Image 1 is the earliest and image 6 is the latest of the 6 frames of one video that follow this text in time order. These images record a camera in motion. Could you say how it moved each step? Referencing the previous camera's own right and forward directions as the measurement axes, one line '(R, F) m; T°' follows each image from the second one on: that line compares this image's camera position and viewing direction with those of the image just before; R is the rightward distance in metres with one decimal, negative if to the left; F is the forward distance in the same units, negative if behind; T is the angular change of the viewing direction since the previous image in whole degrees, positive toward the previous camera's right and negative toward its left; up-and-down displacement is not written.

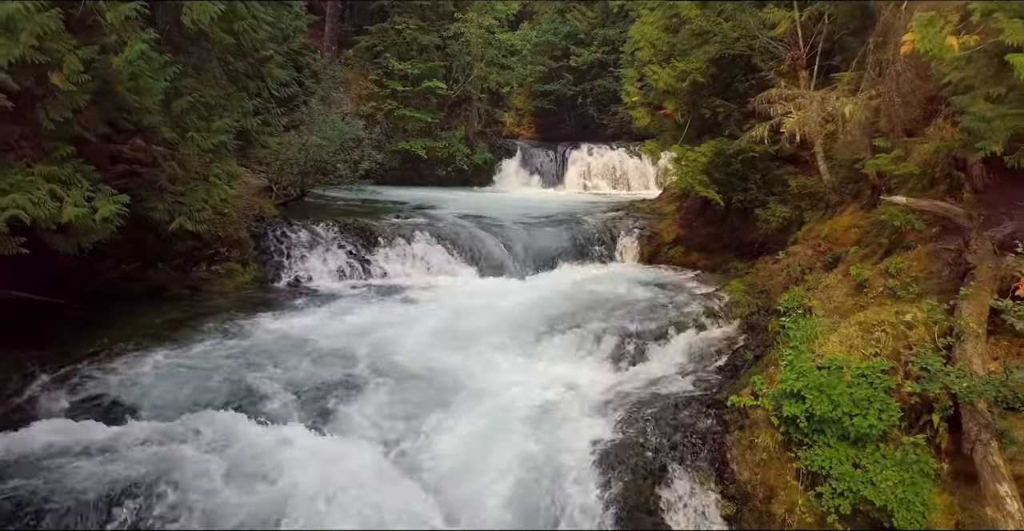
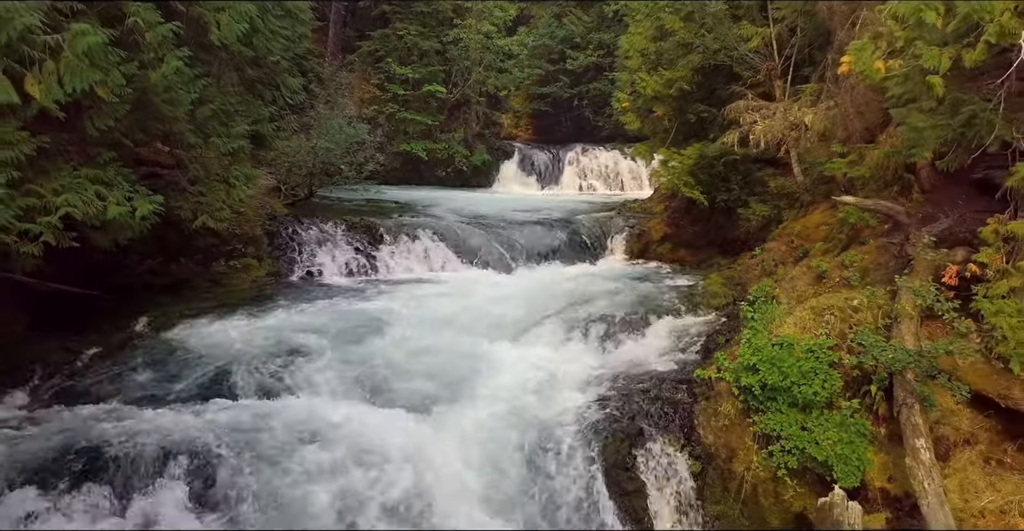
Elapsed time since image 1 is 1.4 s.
(0.0, -0.6) m; 0°
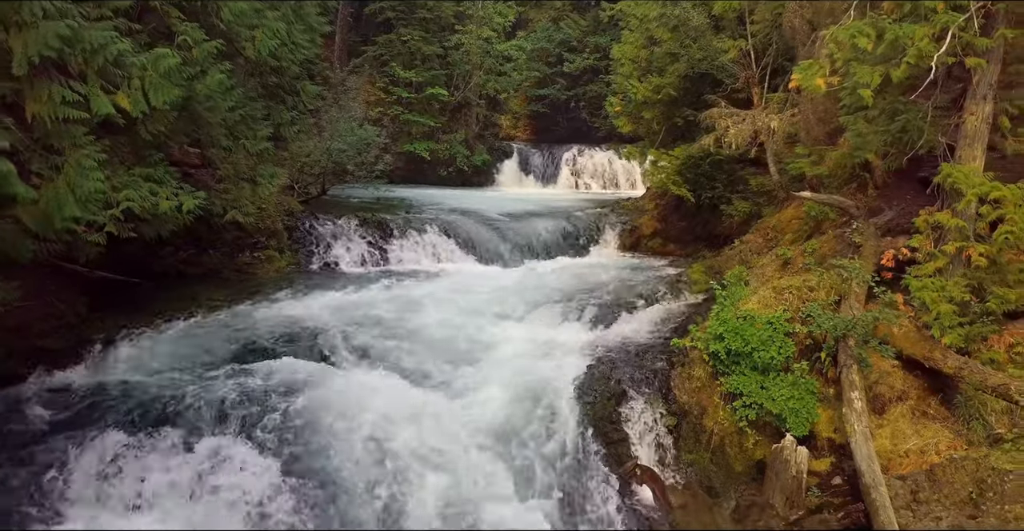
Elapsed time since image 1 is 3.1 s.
(-0.1, -0.8) m; 0°
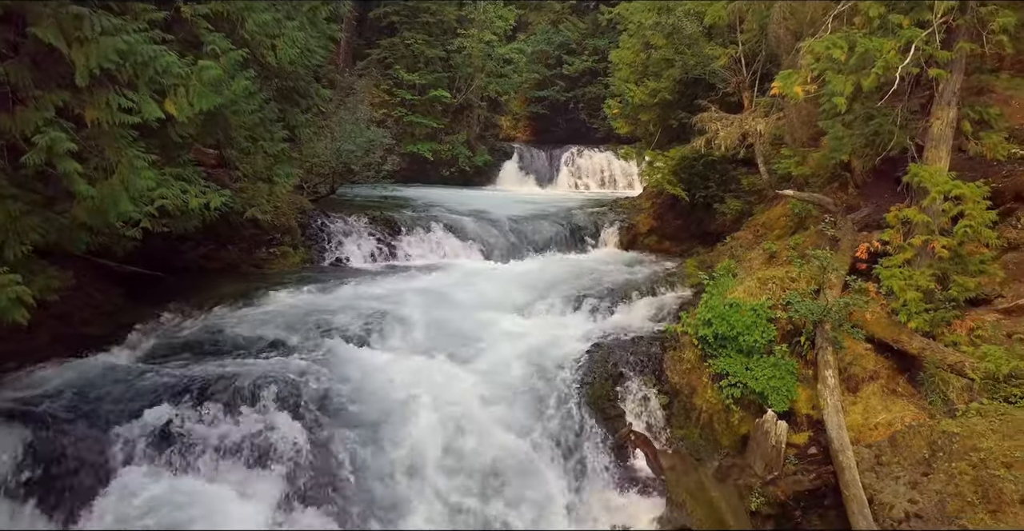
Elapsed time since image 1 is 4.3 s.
(-0.1, -0.5) m; 0°
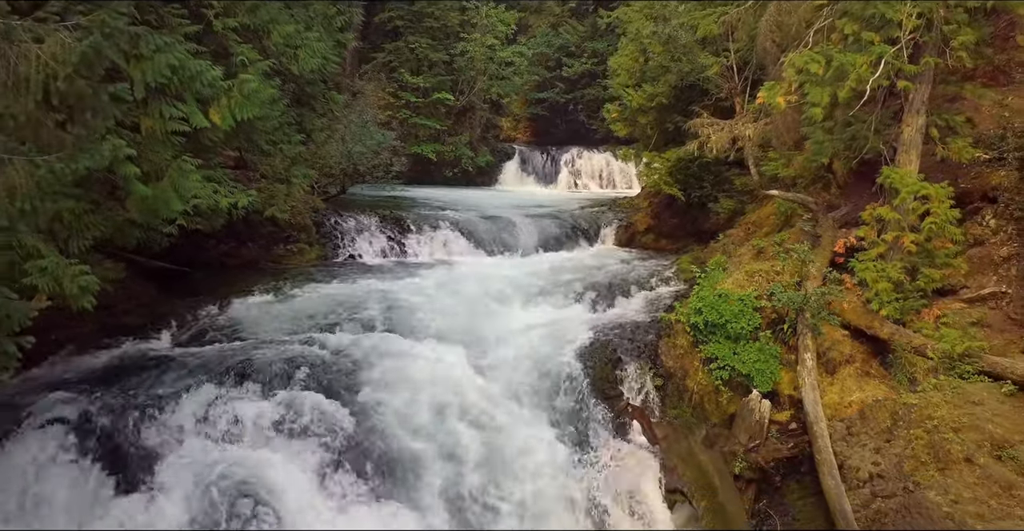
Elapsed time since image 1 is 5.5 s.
(-0.1, -0.6) m; 0°
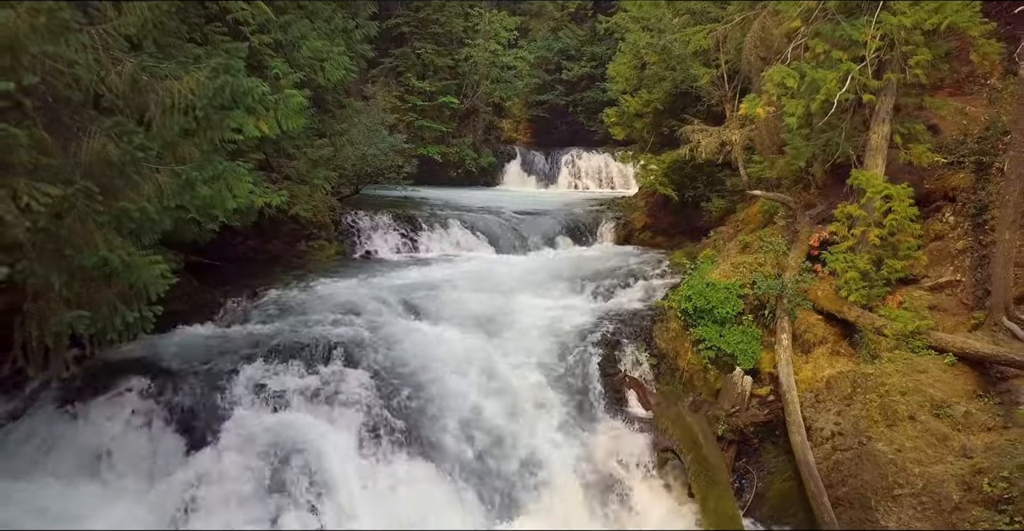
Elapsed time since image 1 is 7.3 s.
(-0.2, -0.8) m; 0°
